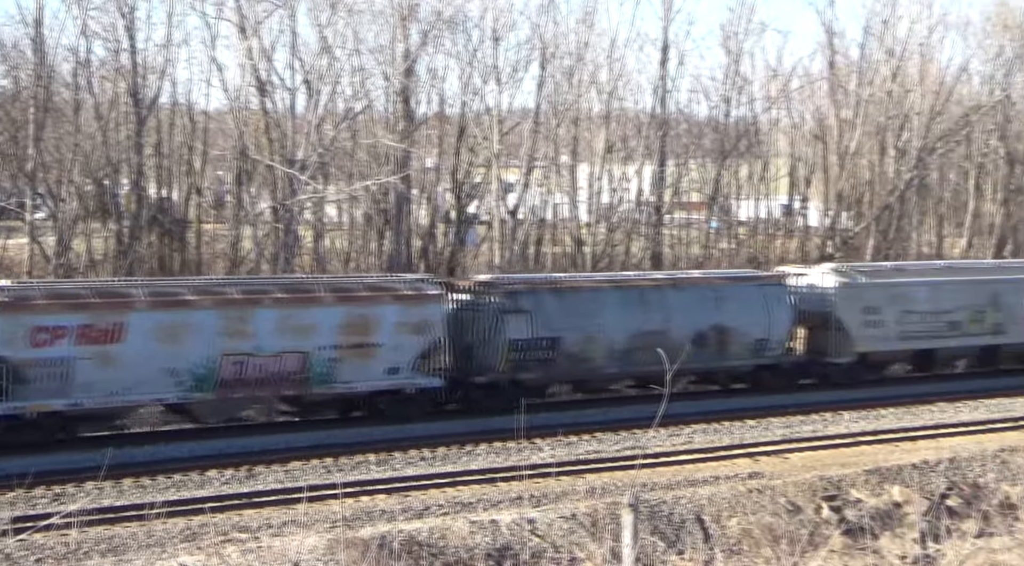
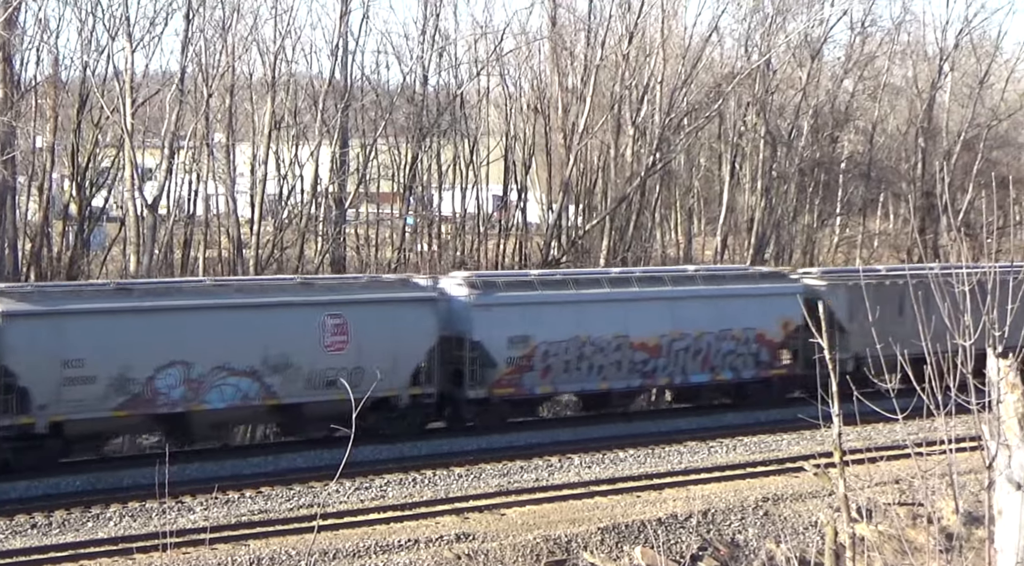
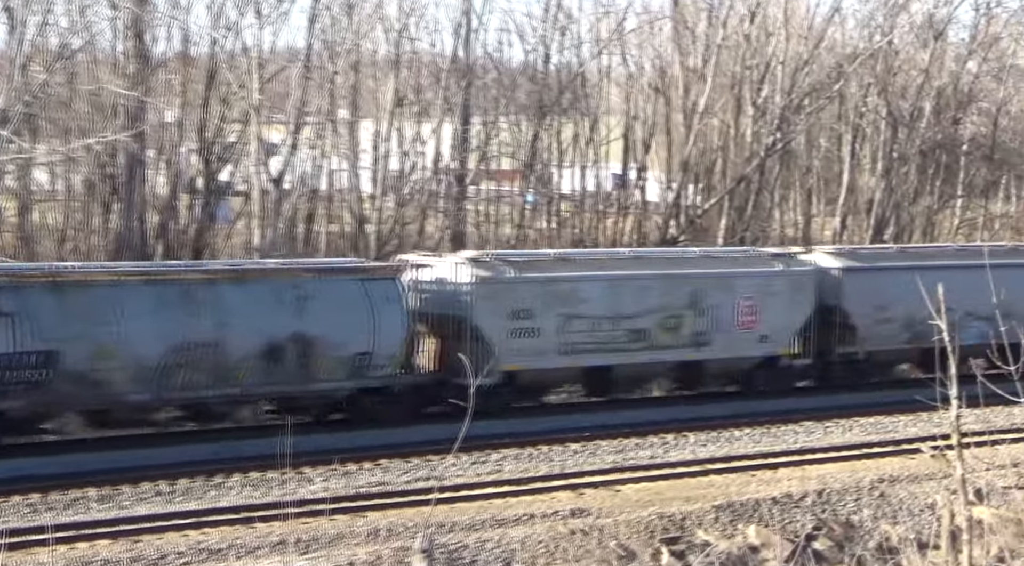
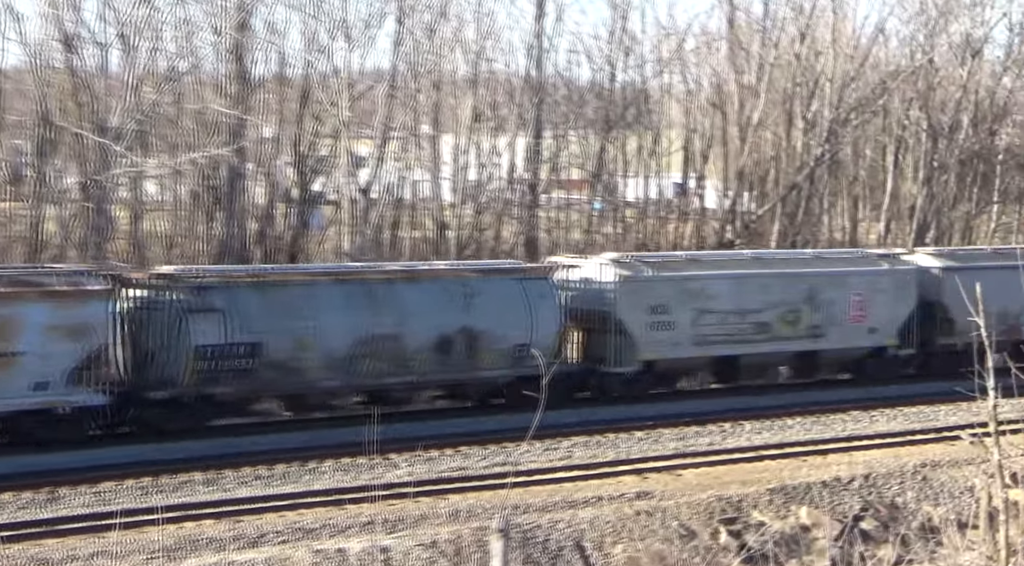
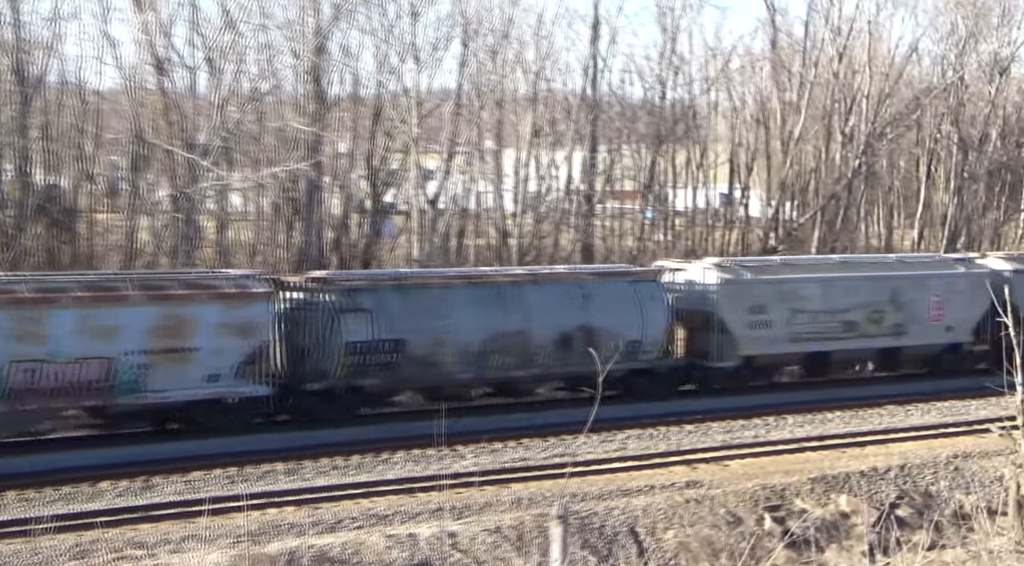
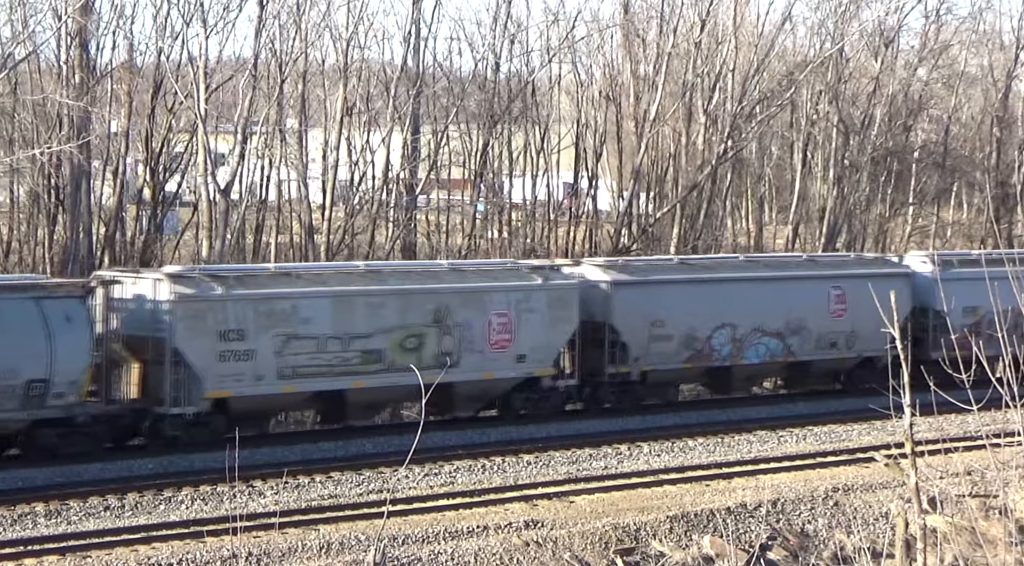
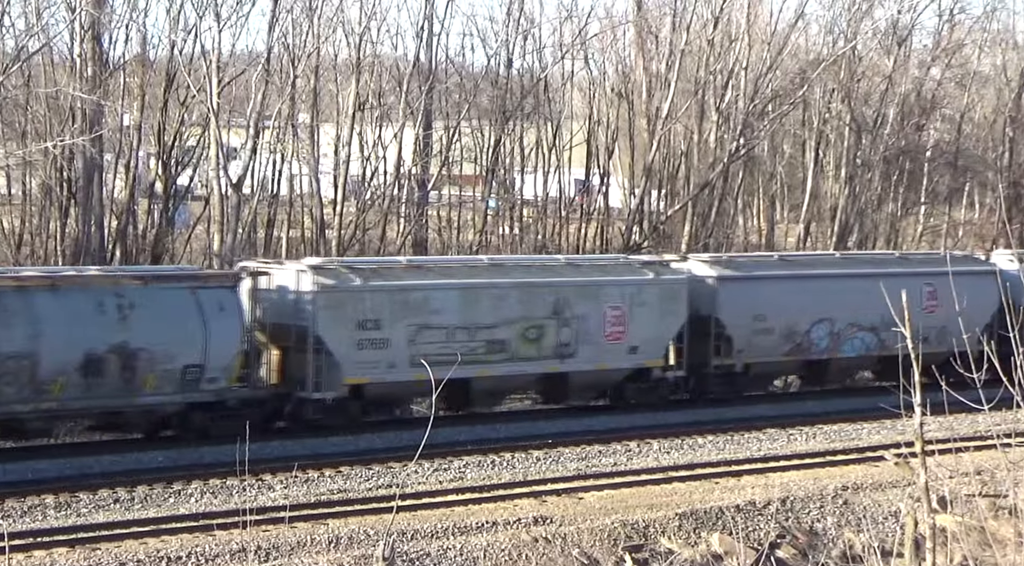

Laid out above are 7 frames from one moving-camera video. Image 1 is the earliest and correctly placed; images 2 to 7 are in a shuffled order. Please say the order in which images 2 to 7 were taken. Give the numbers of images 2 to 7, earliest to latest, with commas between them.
5, 4, 3, 7, 6, 2
